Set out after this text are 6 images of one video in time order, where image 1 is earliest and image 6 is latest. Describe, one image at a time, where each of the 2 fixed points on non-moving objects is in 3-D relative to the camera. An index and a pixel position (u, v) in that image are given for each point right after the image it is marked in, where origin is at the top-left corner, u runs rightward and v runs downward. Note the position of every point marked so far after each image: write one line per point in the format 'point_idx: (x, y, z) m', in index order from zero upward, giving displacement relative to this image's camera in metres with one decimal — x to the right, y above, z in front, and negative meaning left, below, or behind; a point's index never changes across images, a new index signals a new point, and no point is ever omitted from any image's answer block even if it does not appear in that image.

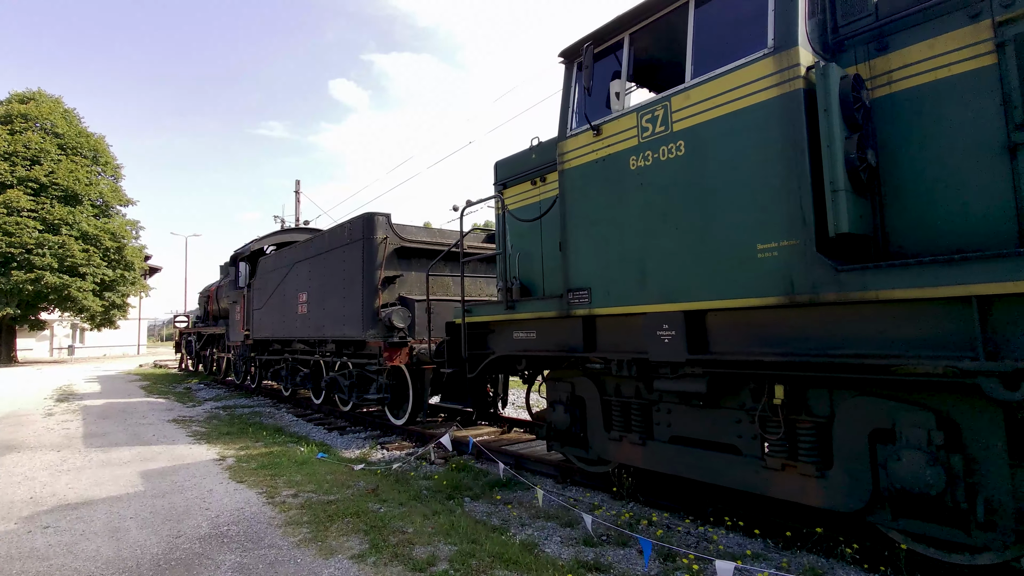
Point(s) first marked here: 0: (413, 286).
0: (-1.6, 0.0, +8.7) m
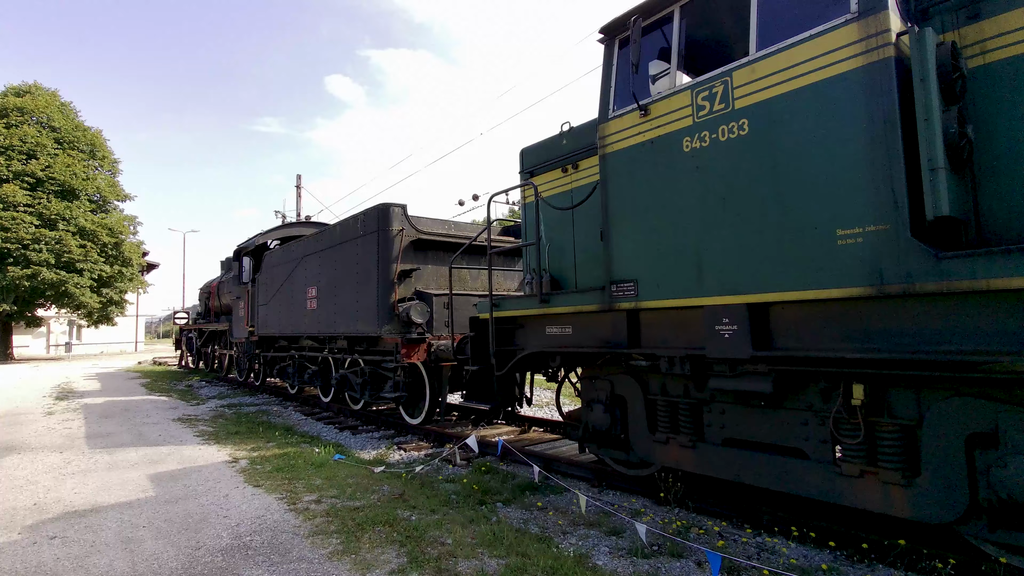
0: (-1.3, +0.1, +8.4) m
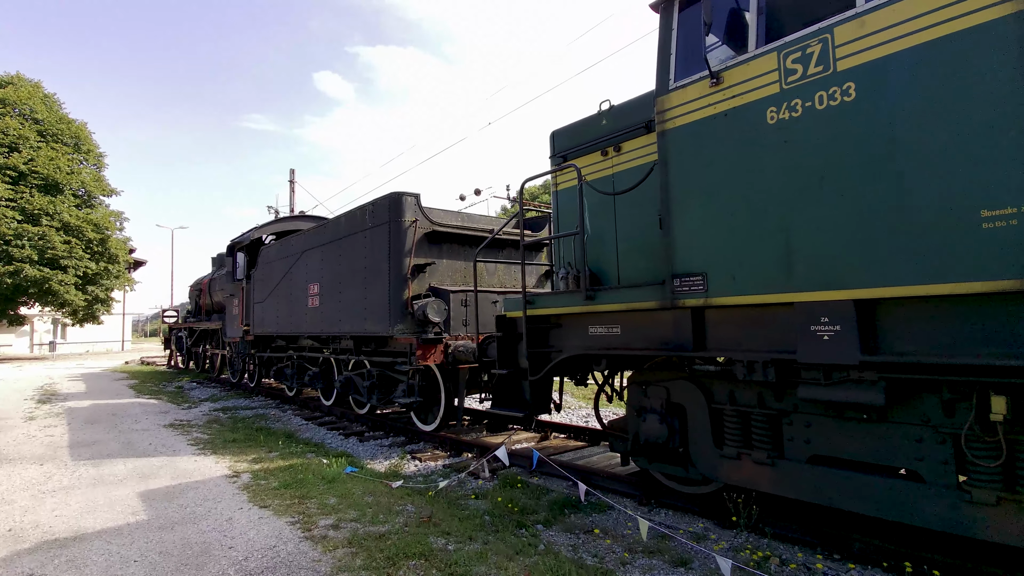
0: (-1.0, +0.2, +7.8) m
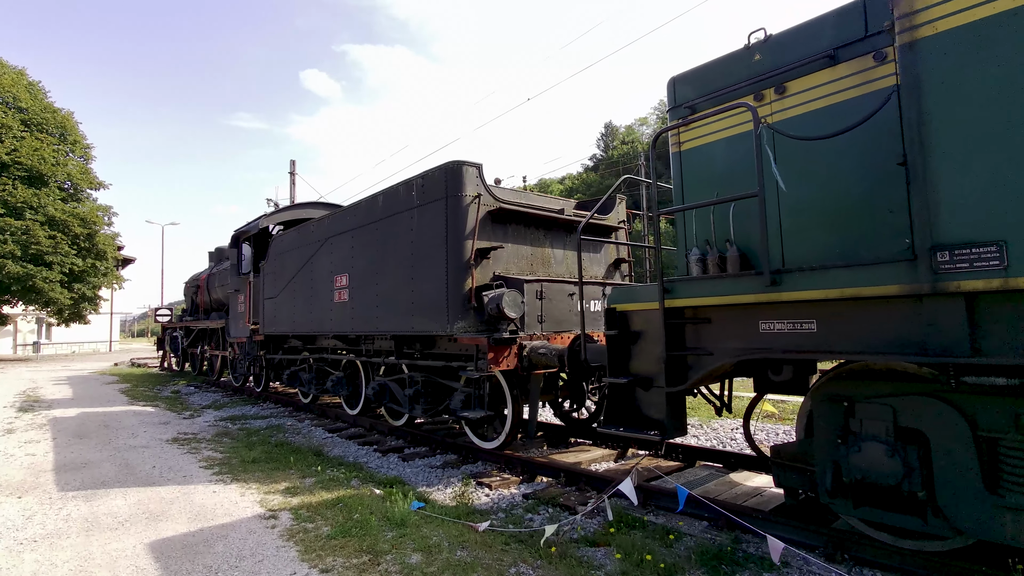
0: (0.0, +0.3, +6.5) m
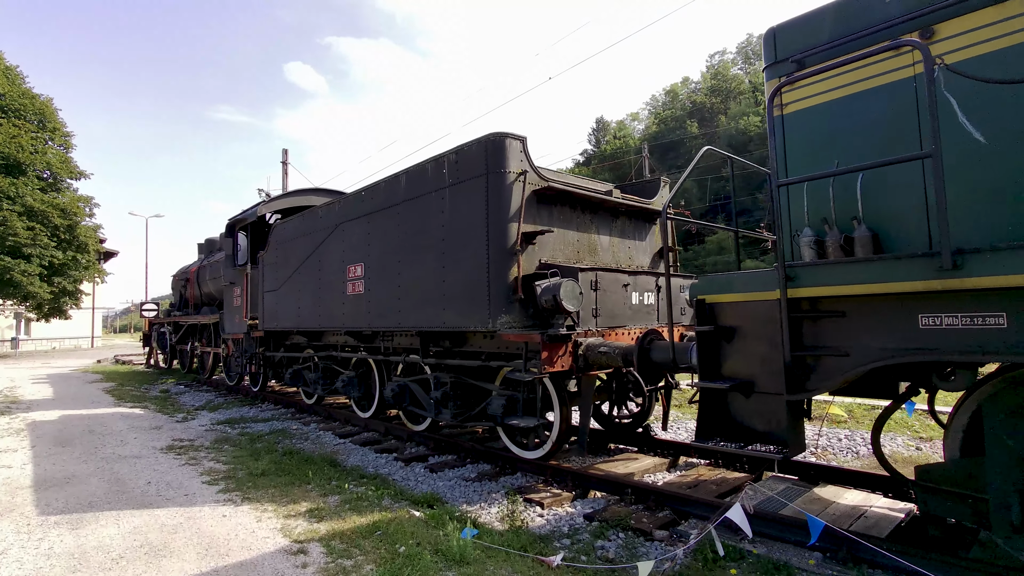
0: (+0.5, +0.4, +5.7) m
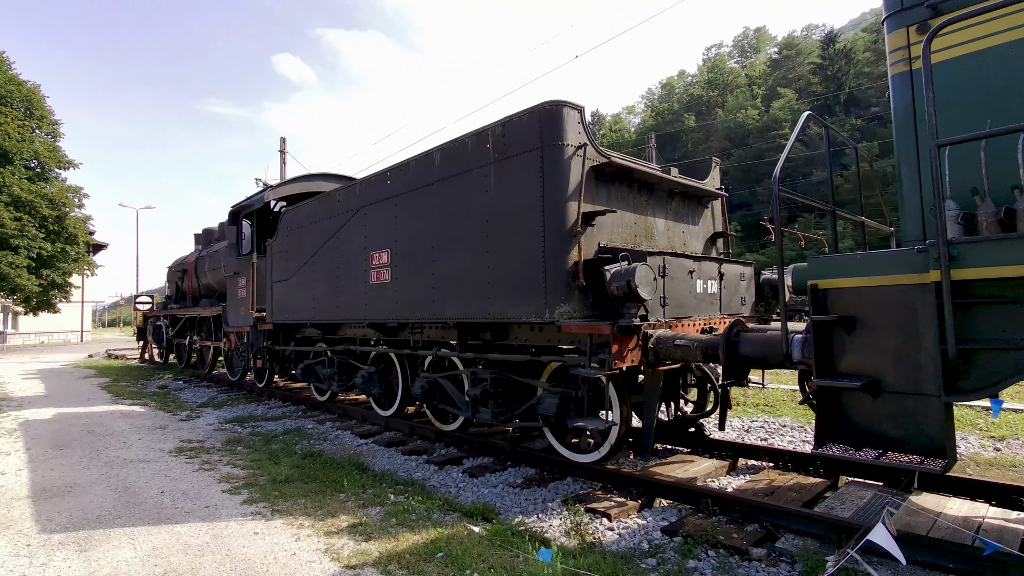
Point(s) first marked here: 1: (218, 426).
0: (+1.0, +0.5, +5.2) m
1: (-4.6, -2.2, +8.3) m
